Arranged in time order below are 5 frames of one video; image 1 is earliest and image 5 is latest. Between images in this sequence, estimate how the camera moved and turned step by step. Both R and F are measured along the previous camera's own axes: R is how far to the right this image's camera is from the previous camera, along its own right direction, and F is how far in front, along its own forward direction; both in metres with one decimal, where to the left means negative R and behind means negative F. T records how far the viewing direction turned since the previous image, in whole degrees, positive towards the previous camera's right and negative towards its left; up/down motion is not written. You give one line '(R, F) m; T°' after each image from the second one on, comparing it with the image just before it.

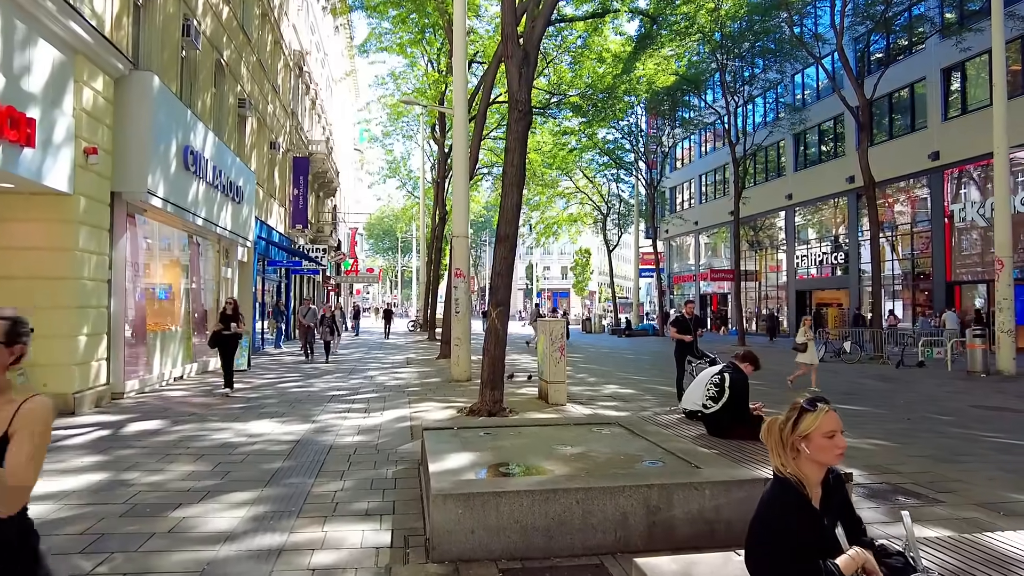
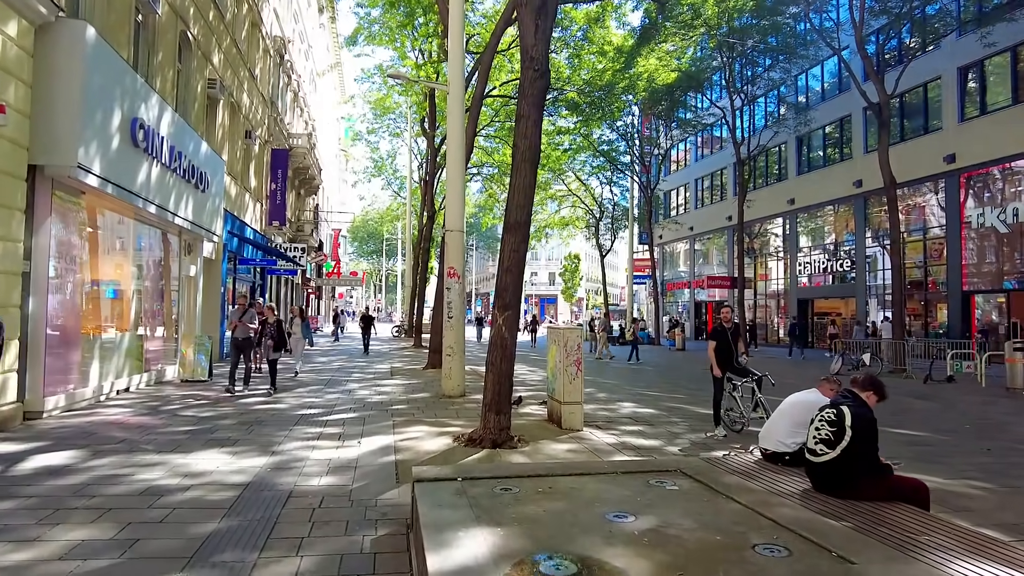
(-0.3, +1.7) m; +1°
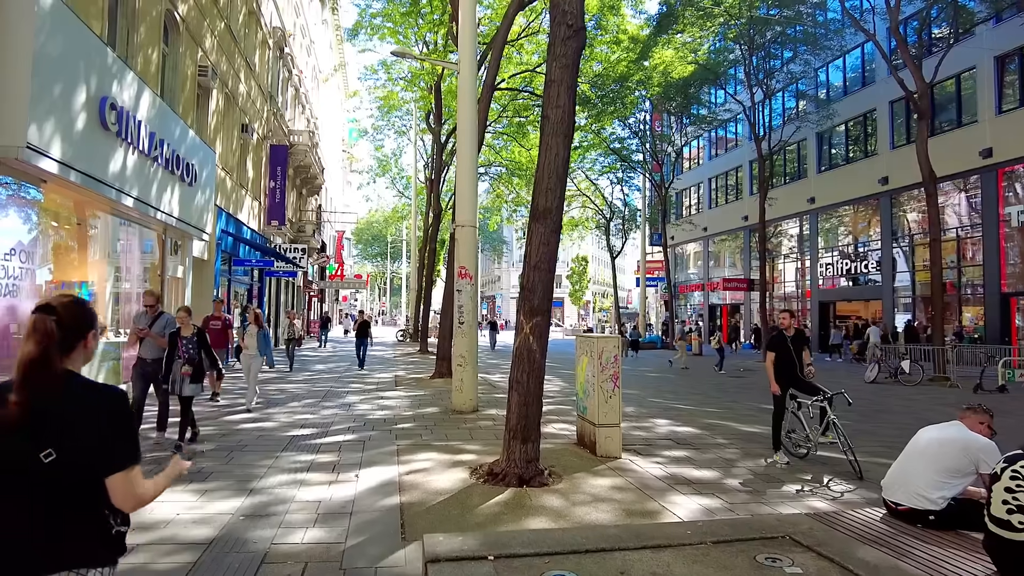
(-0.2, +1.3) m; 0°
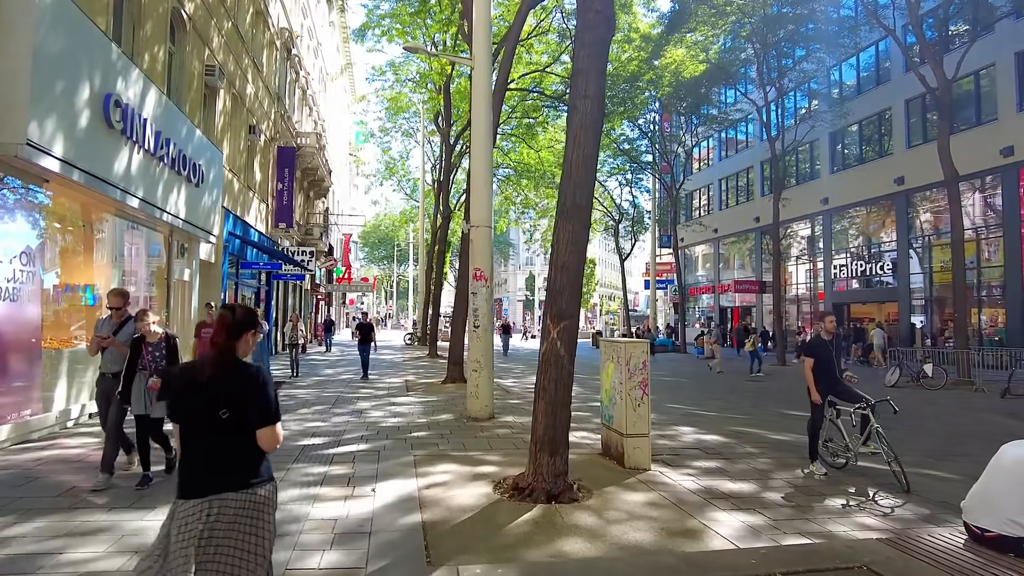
(-0.2, +0.4) m; 0°
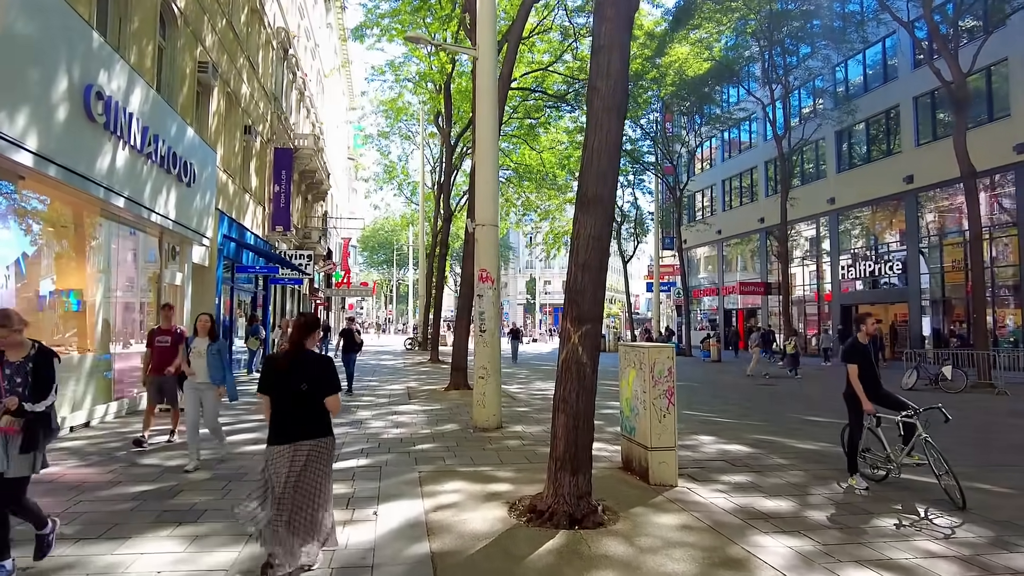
(-0.1, +0.6) m; 0°
